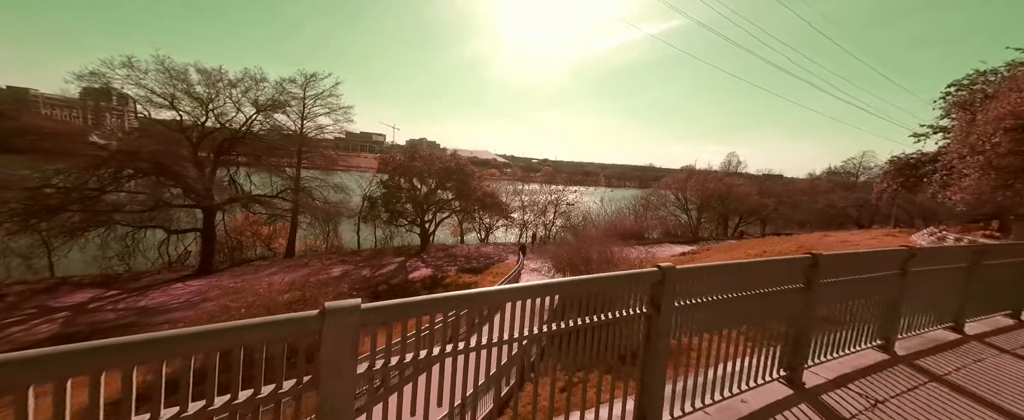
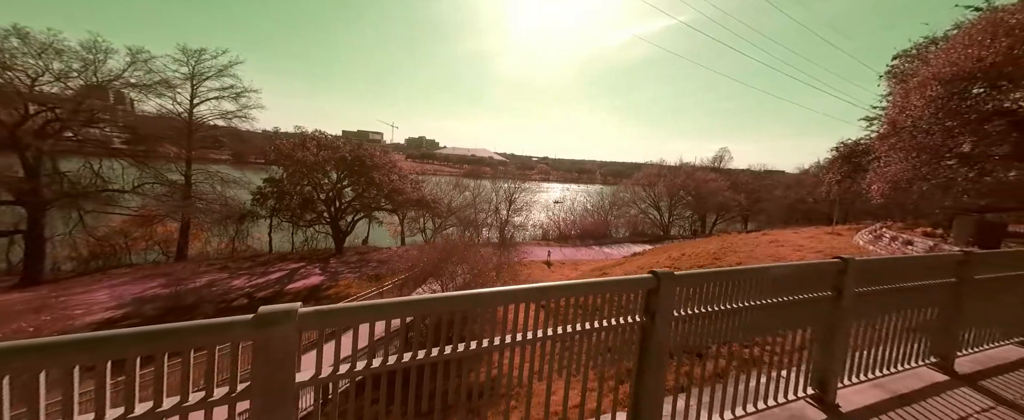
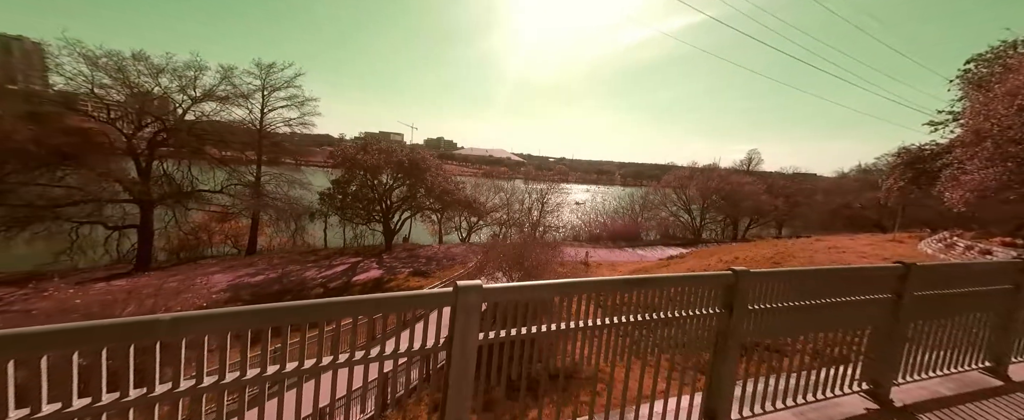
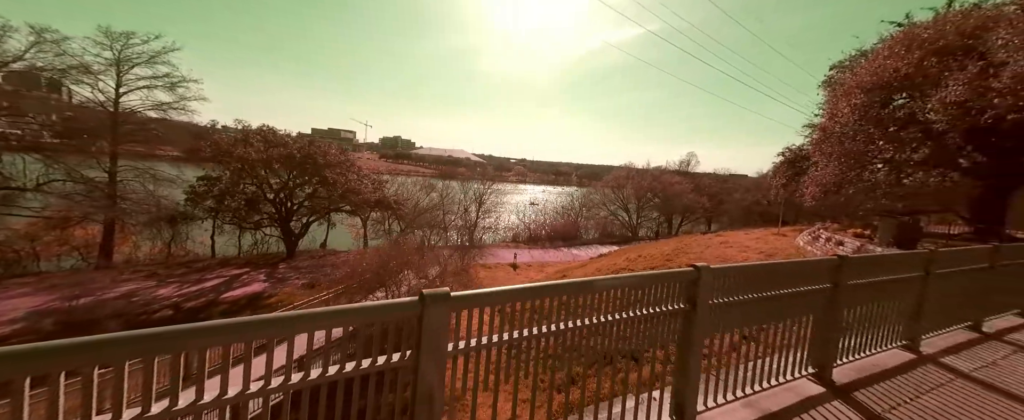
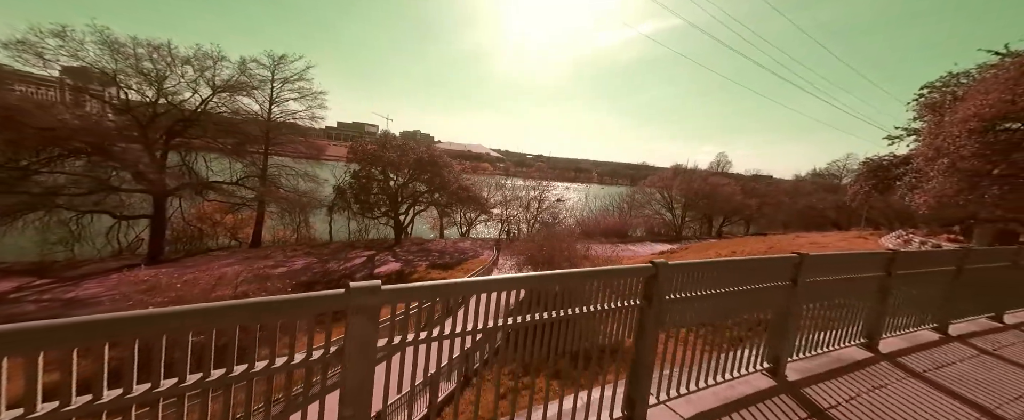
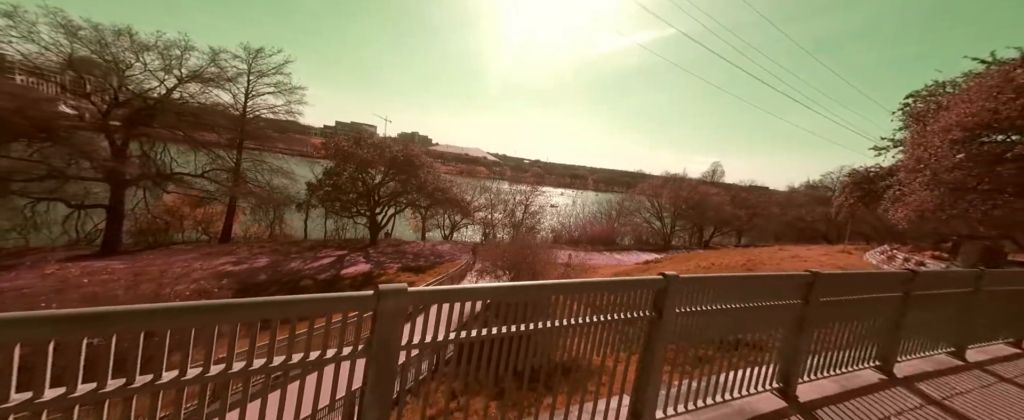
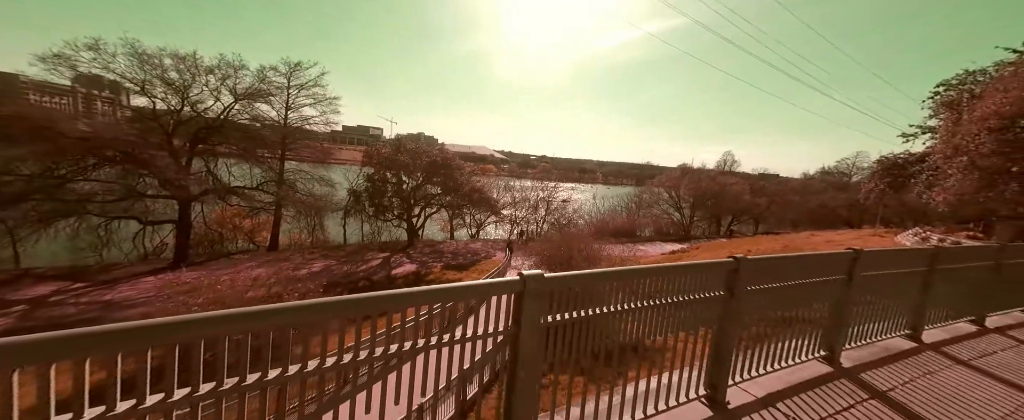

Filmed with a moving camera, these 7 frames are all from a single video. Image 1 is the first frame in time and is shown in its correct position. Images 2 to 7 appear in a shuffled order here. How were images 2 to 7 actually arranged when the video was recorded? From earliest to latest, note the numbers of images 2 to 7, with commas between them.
7, 5, 6, 3, 2, 4
